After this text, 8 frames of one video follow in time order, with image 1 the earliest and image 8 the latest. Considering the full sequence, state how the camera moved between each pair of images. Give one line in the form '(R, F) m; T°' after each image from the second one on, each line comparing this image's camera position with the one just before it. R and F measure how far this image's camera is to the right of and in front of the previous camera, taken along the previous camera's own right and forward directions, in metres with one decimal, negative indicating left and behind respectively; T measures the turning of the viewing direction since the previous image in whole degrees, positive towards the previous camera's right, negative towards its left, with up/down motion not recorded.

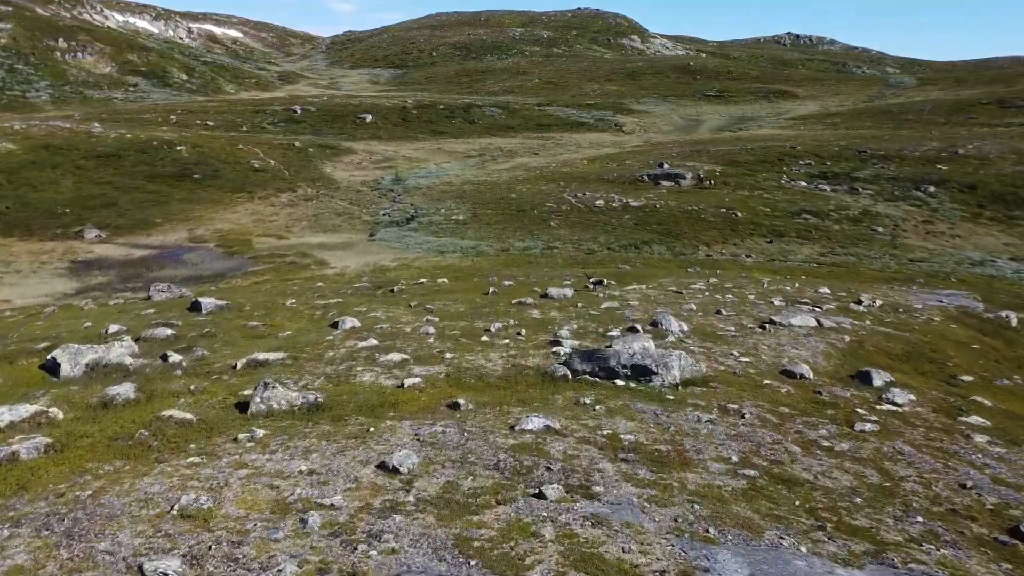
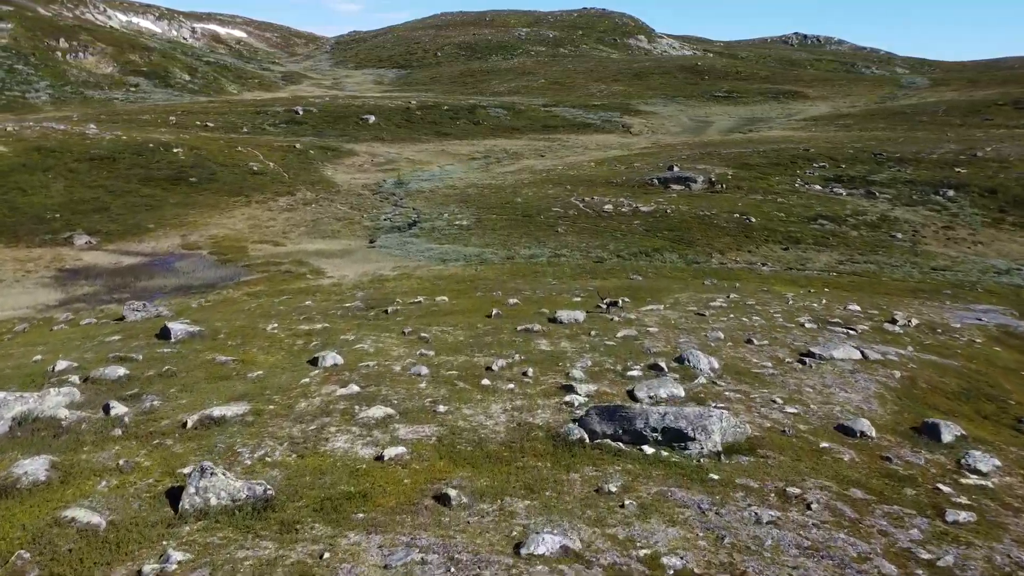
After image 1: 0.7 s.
(0.0, +1.6) m; 0°
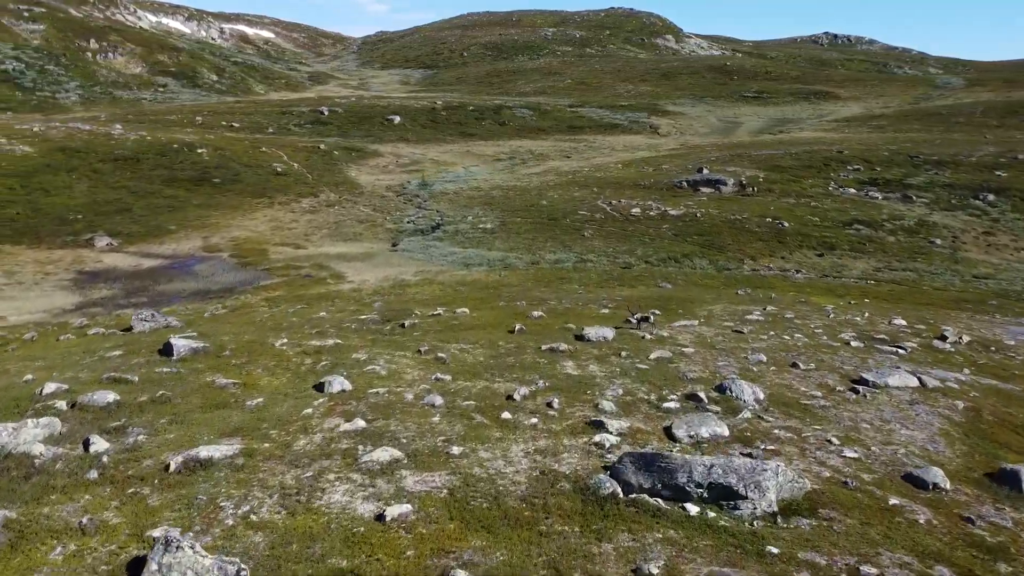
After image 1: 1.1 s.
(0.0, +1.0) m; -2°
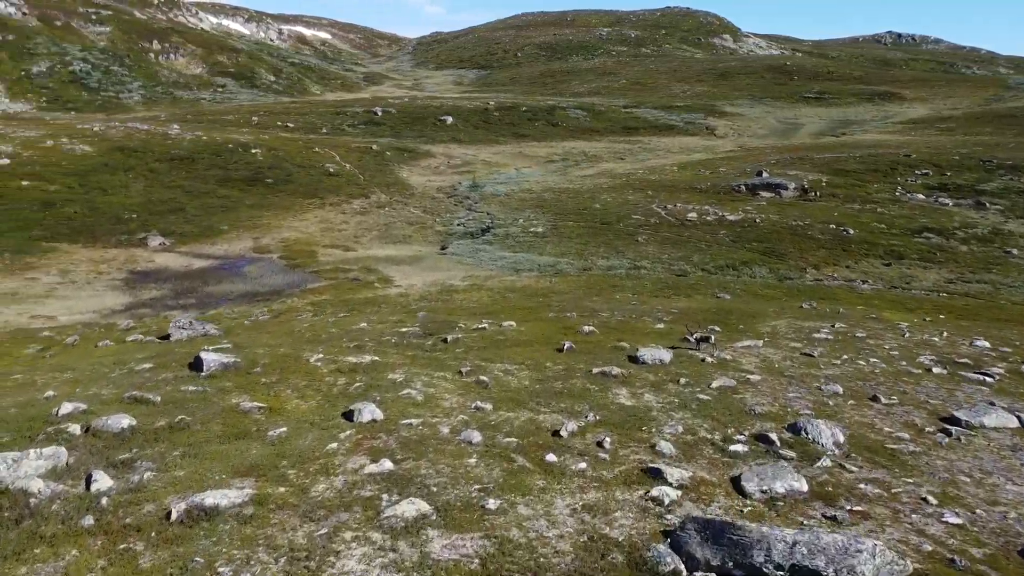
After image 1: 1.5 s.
(0.0, +1.0) m; -4°
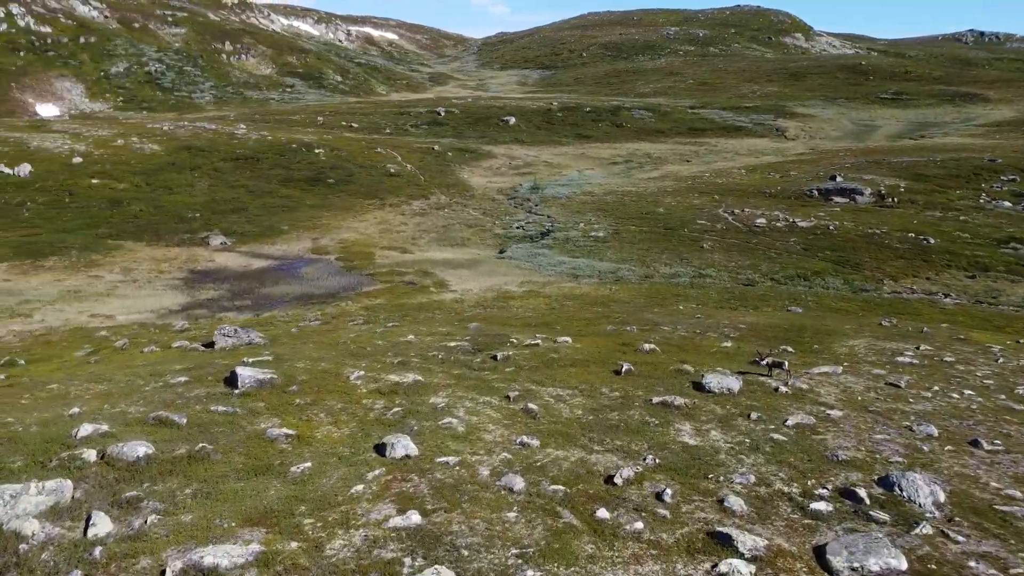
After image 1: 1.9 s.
(+0.1, +1.0) m; -4°
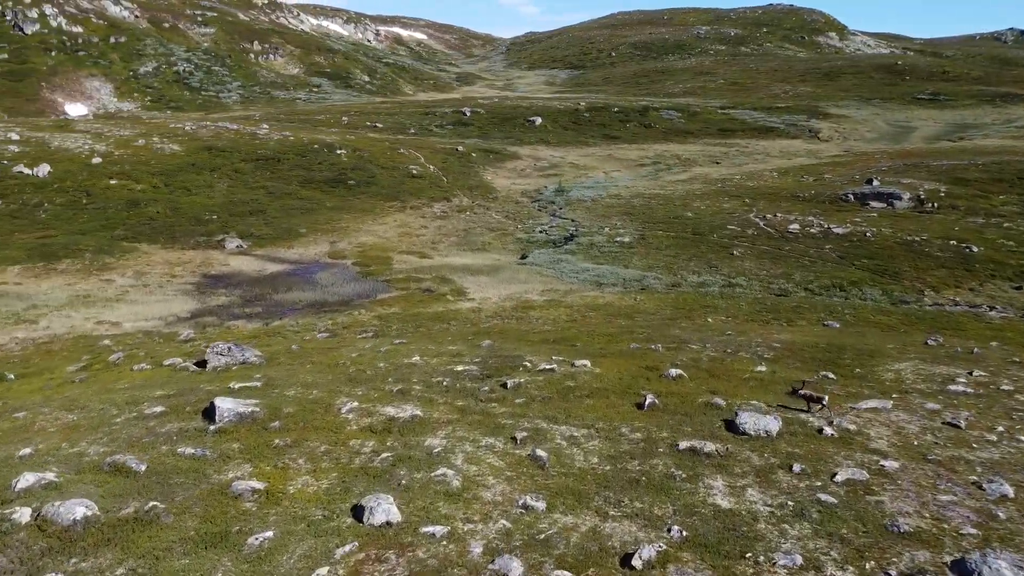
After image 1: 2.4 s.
(+0.2, +1.3) m; -2°
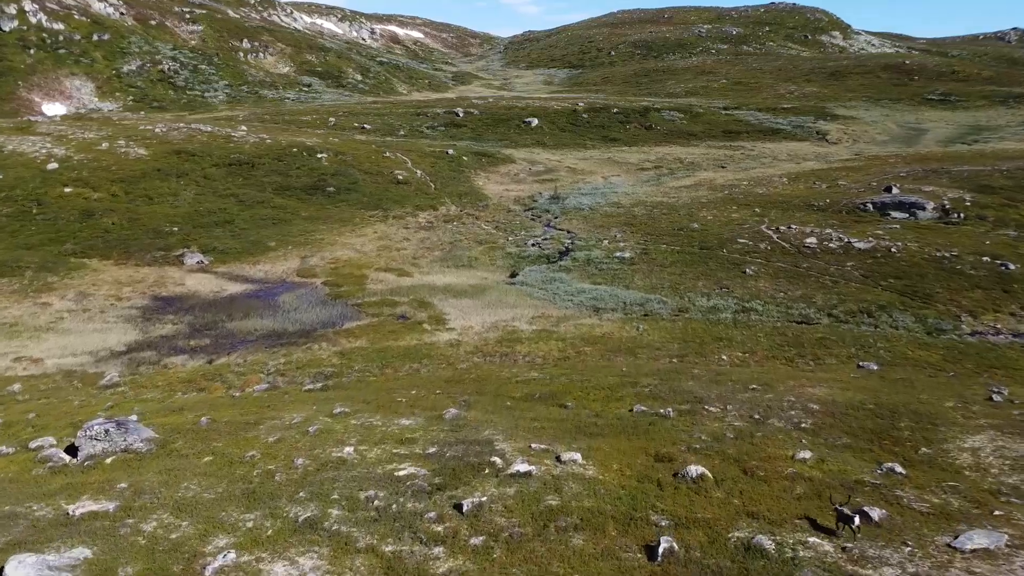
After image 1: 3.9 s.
(+0.5, +3.7) m; 0°
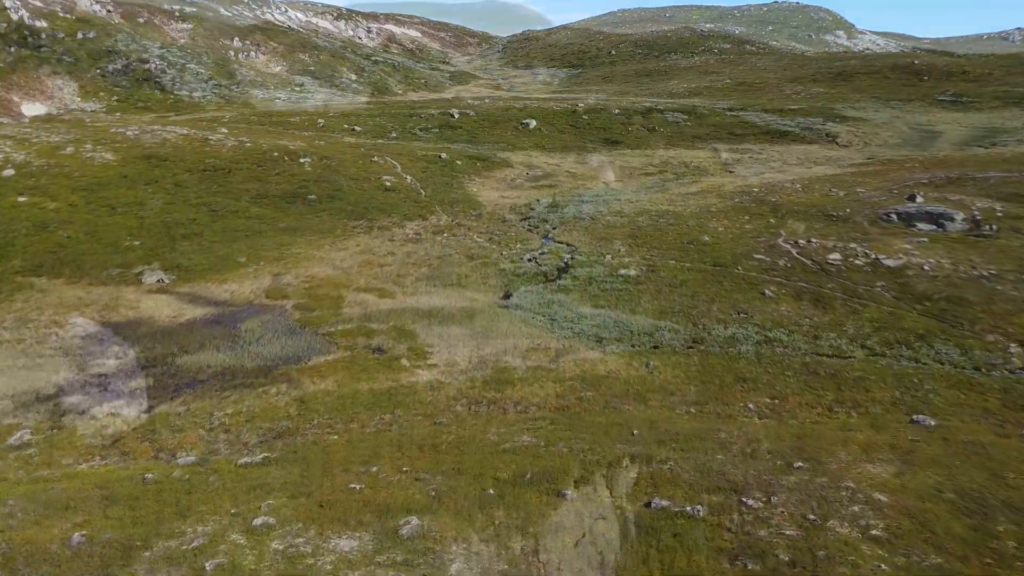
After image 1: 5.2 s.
(+0.2, +3.4) m; 0°
